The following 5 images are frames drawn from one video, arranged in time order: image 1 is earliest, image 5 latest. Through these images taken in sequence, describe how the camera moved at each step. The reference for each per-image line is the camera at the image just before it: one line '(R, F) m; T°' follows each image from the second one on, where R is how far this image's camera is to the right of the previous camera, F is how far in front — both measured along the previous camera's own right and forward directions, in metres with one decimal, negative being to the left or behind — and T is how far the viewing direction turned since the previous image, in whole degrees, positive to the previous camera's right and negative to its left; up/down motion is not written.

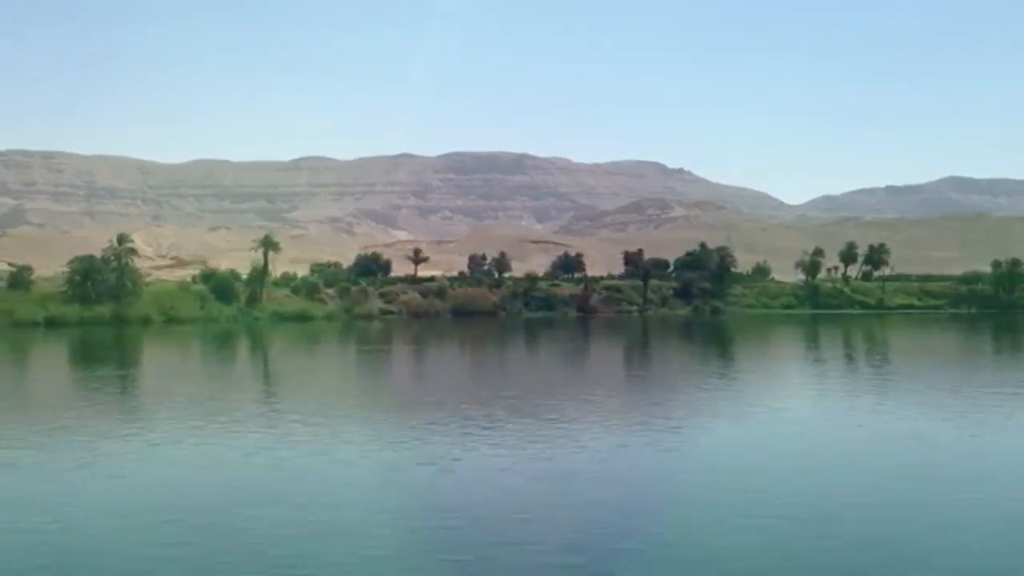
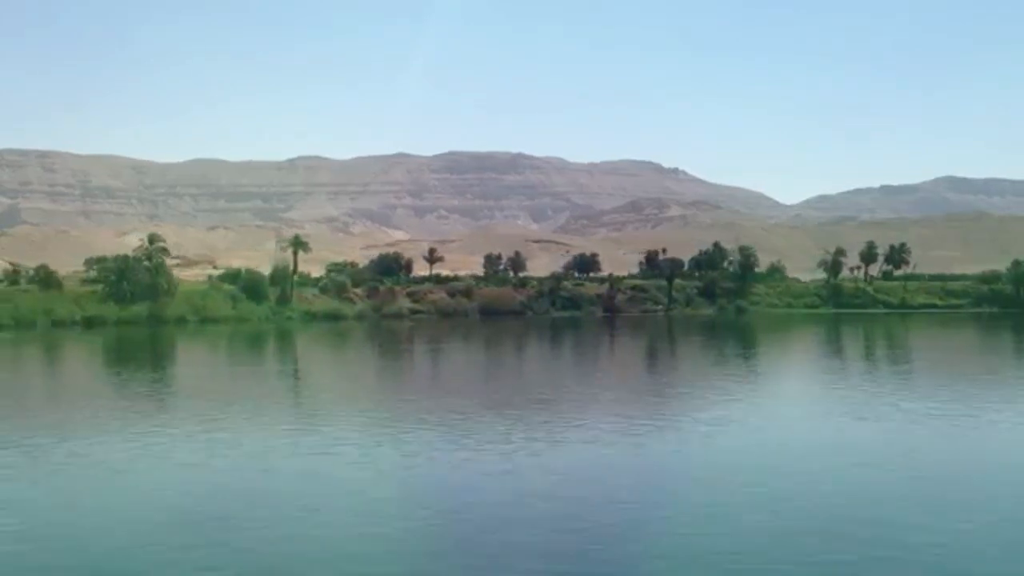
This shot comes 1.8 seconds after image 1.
(-1.6, 0.0) m; 0°
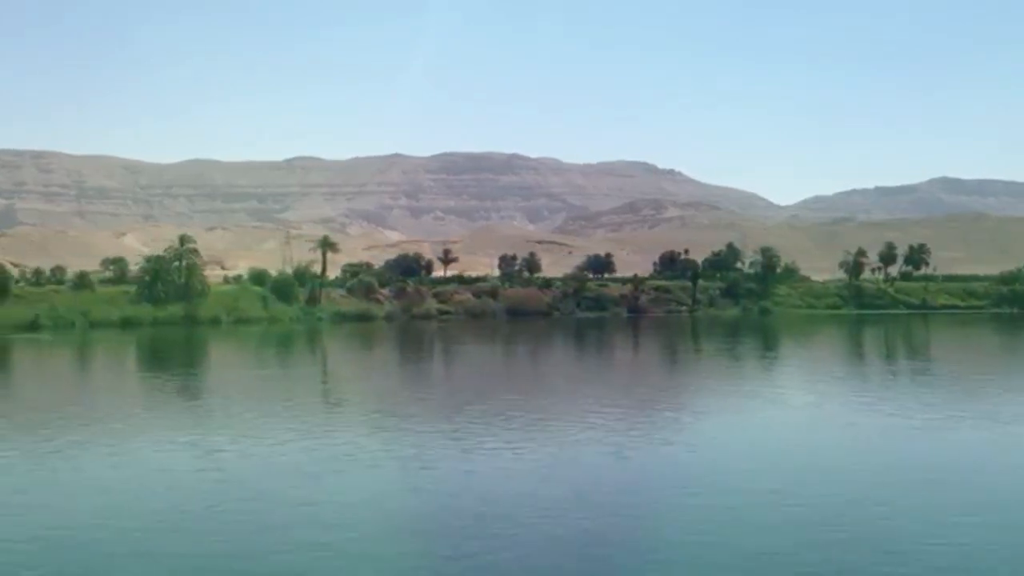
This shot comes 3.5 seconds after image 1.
(-1.5, 0.0) m; 0°
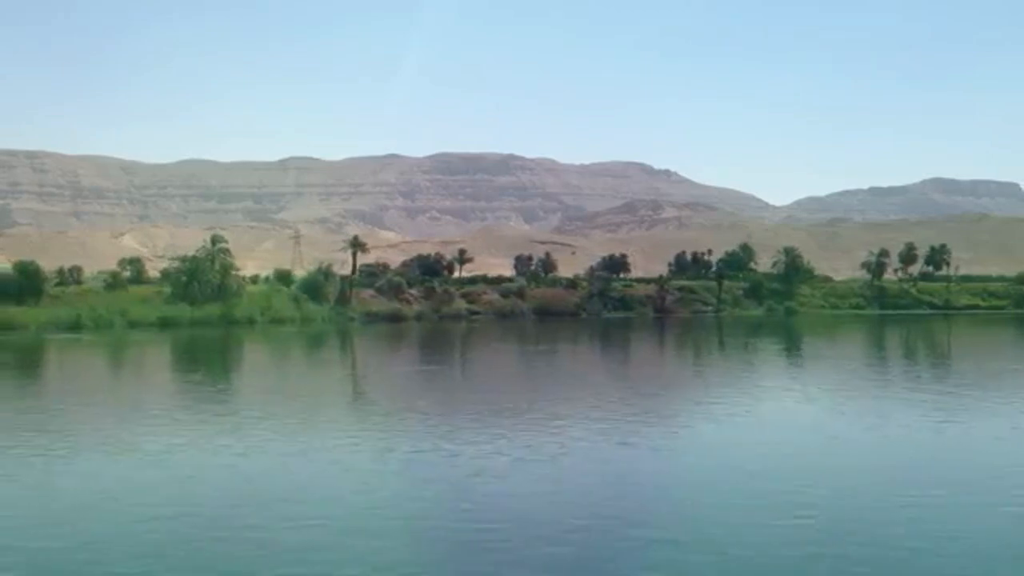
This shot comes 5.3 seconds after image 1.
(-1.6, 0.0) m; 0°
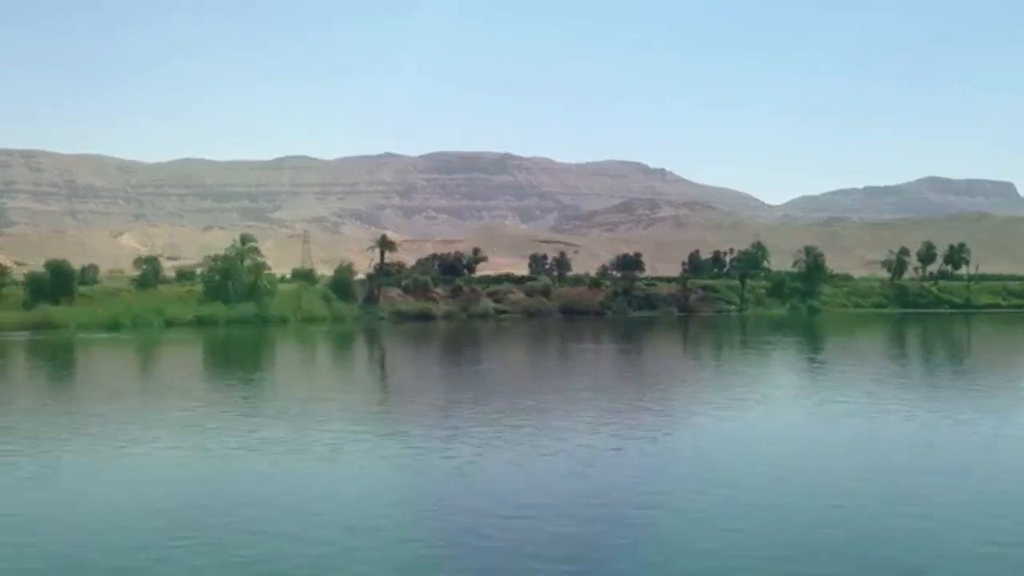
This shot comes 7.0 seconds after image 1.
(-1.5, 0.0) m; 0°
